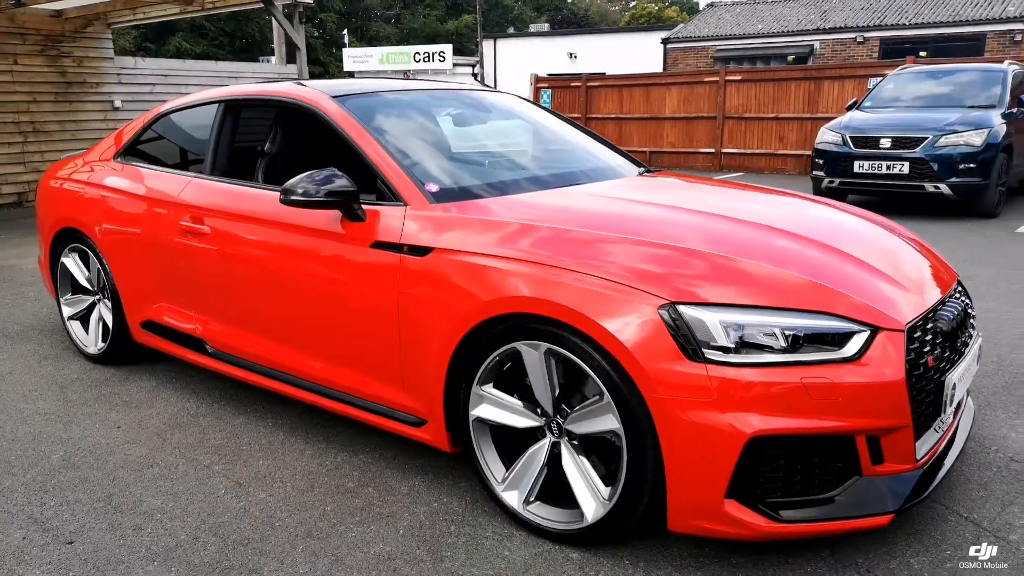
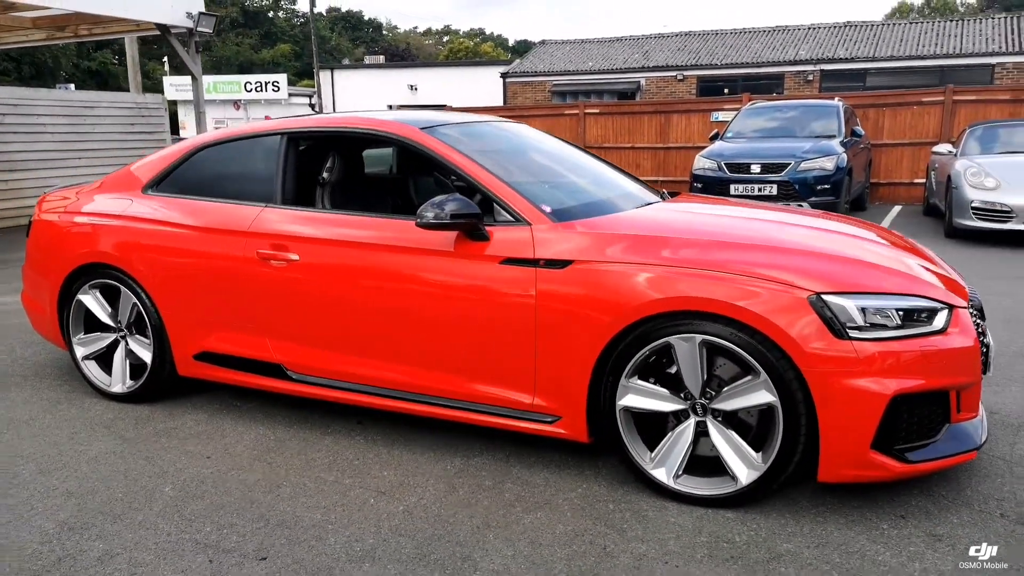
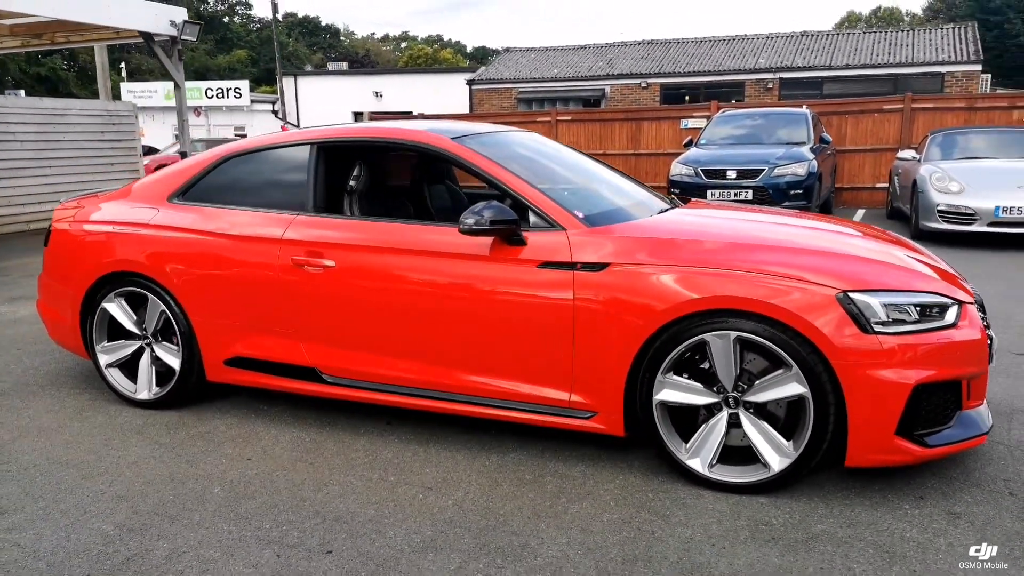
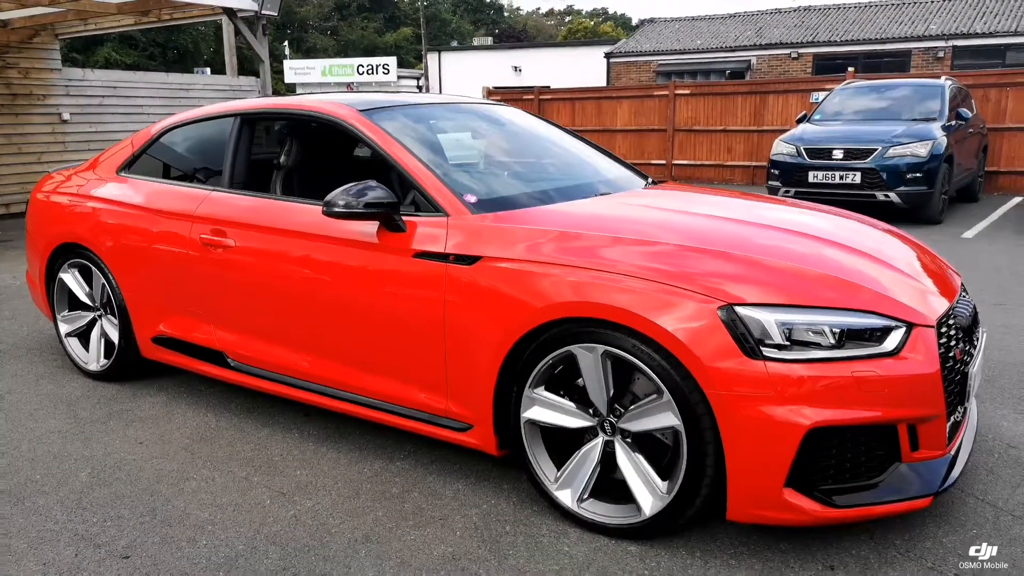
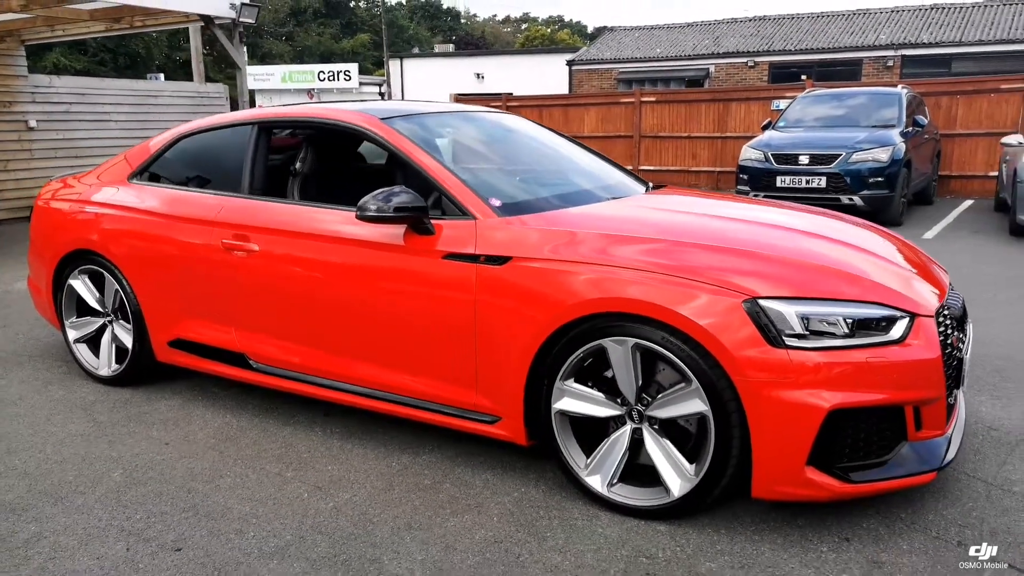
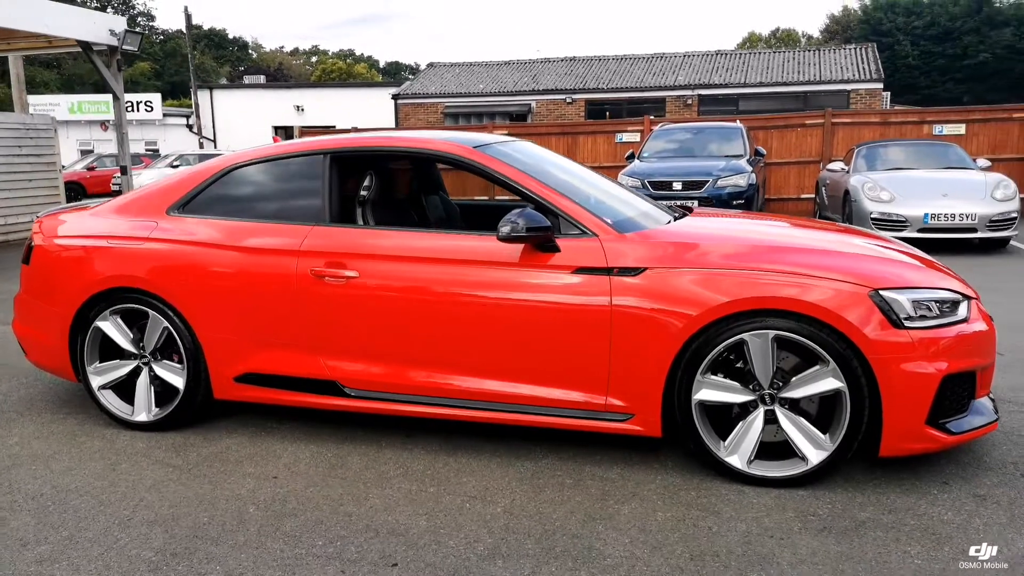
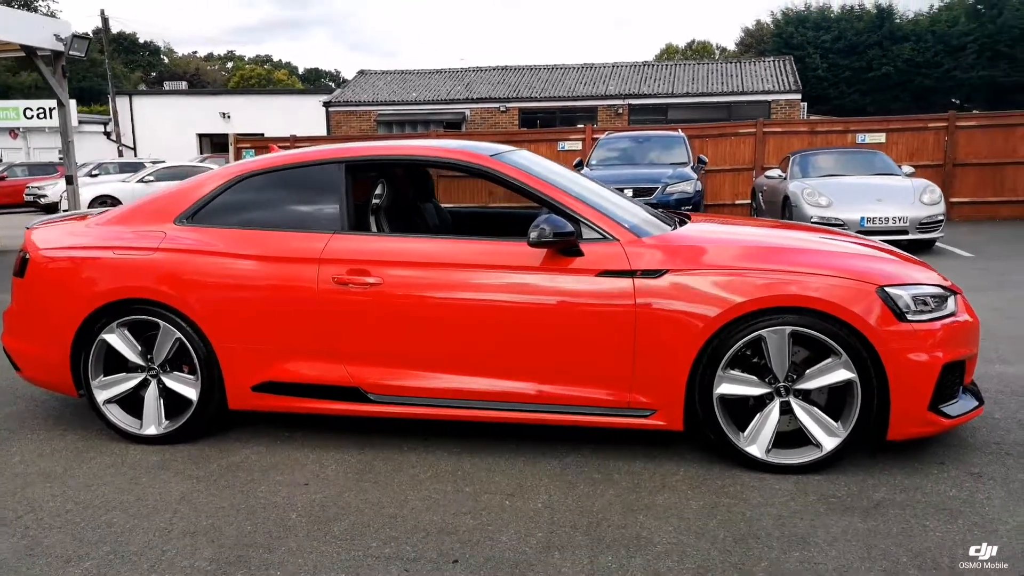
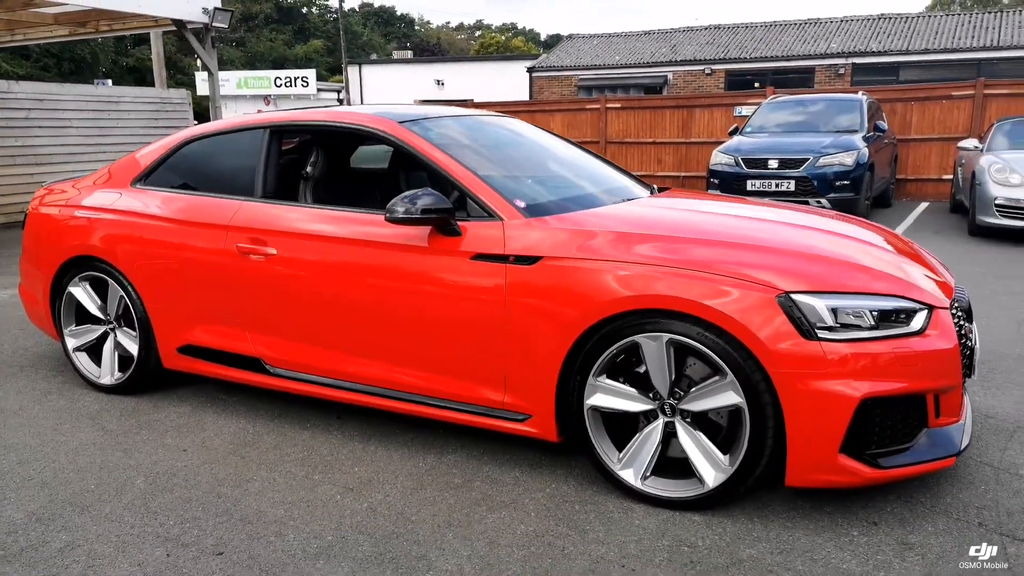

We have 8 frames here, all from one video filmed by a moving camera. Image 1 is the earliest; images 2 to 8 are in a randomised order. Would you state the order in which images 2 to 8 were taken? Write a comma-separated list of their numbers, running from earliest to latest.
4, 5, 8, 2, 3, 6, 7
